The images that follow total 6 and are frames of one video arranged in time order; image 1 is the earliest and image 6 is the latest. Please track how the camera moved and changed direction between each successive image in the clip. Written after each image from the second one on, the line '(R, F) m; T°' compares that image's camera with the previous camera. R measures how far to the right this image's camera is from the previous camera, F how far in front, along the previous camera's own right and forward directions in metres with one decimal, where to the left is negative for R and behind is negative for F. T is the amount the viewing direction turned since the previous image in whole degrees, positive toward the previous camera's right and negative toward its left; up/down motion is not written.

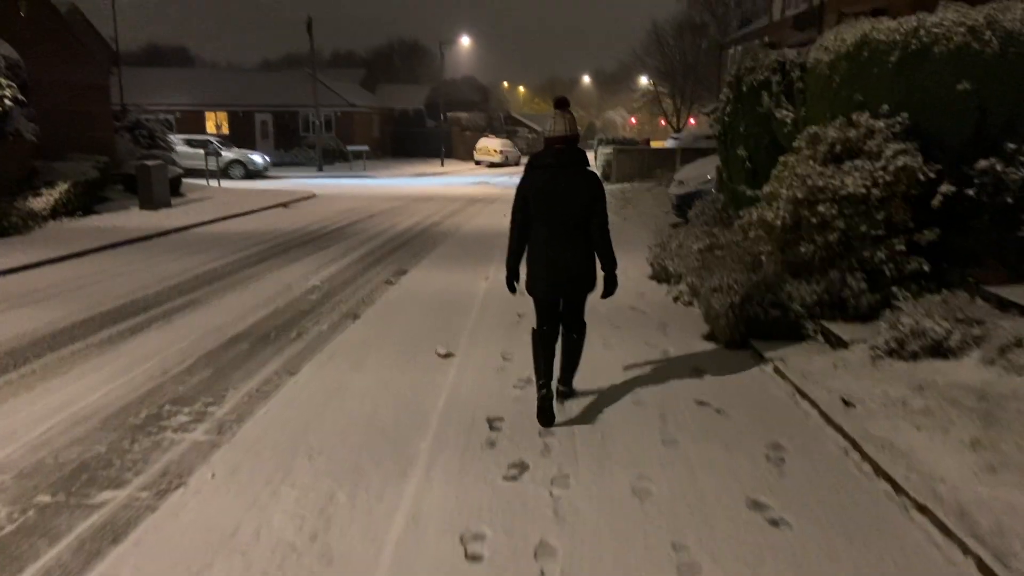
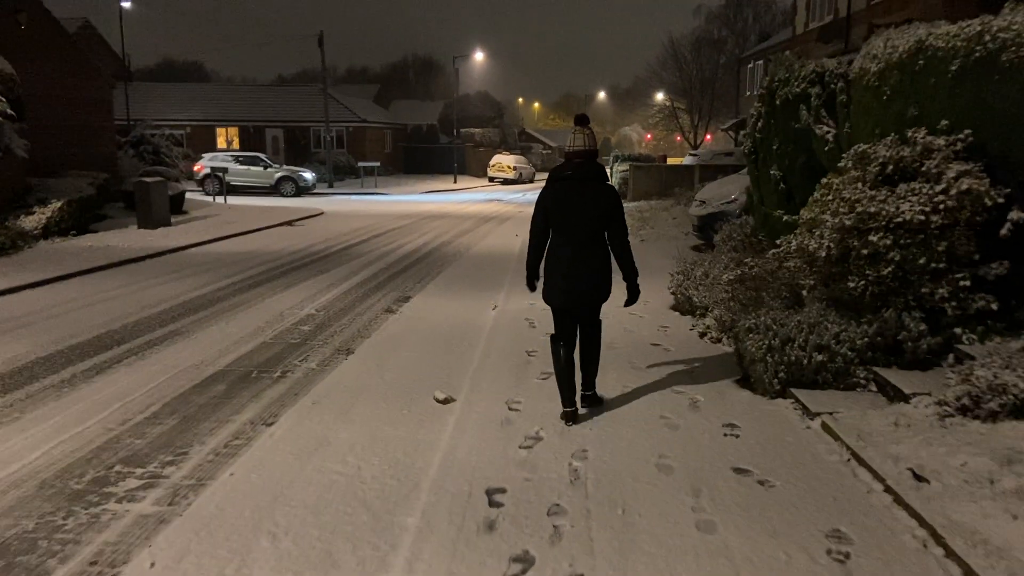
(0.0, +0.8) m; -1°
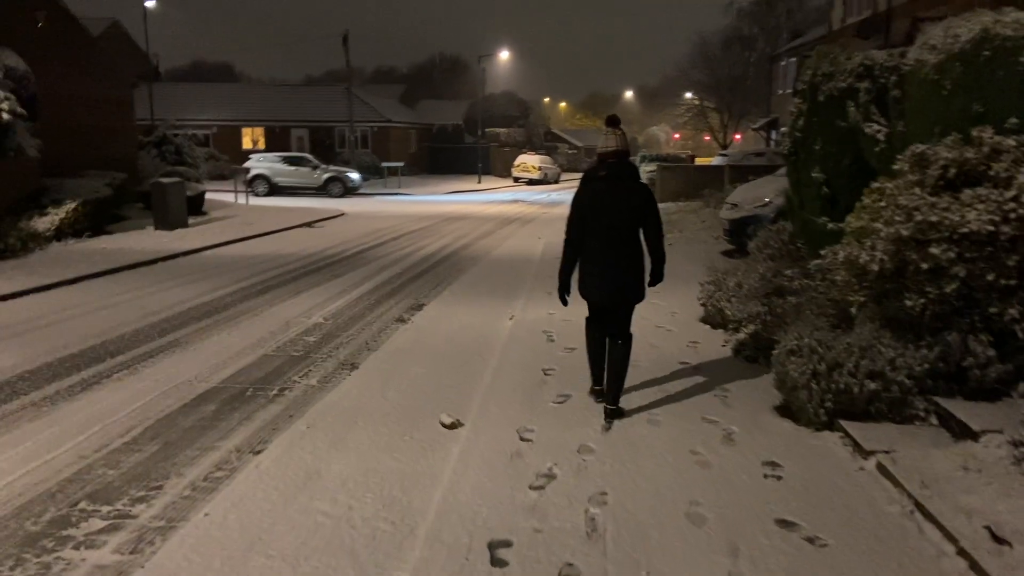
(+0.1, +0.5) m; -2°
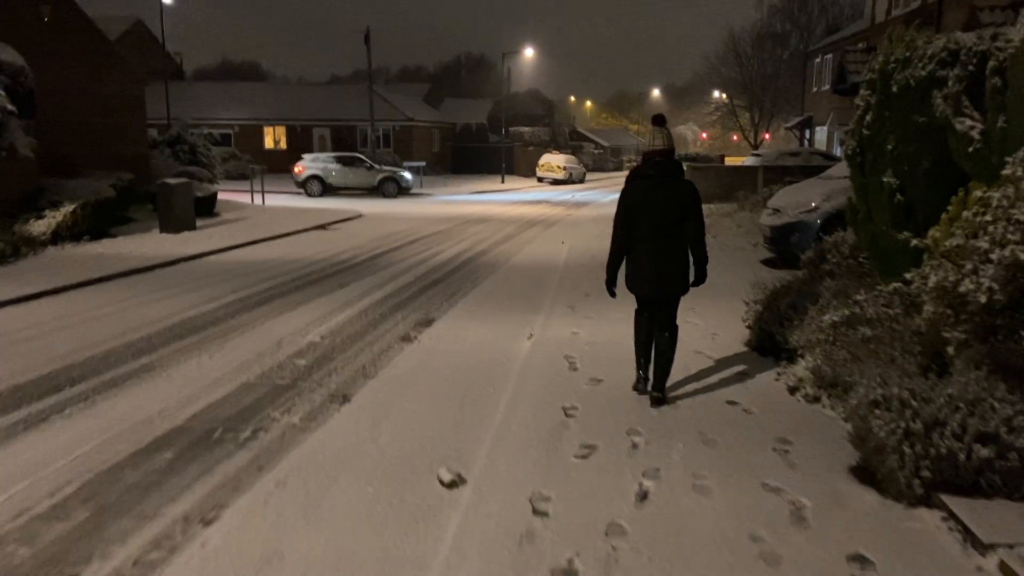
(+0.1, +1.0) m; -2°
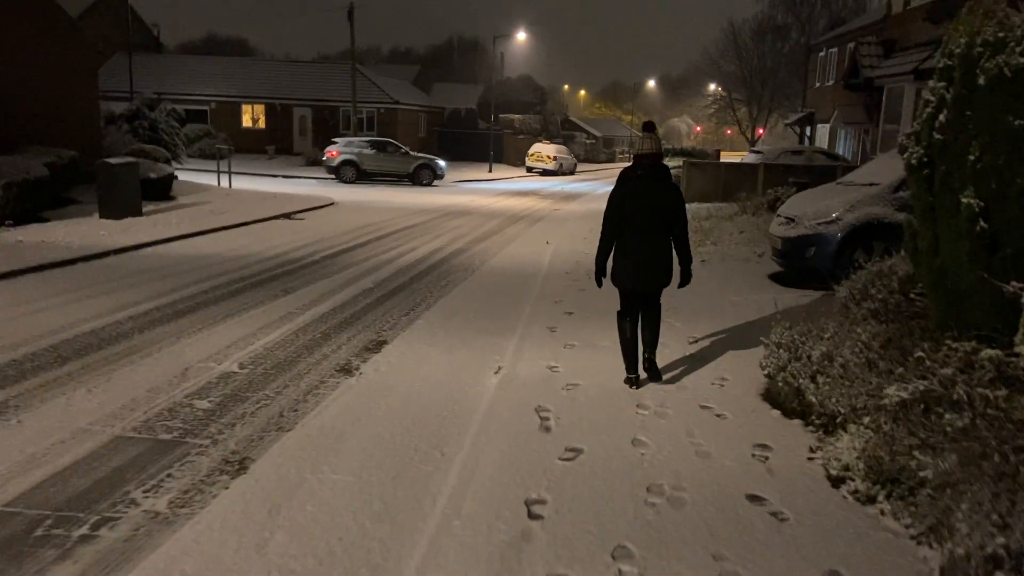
(+0.2, +1.5) m; +1°
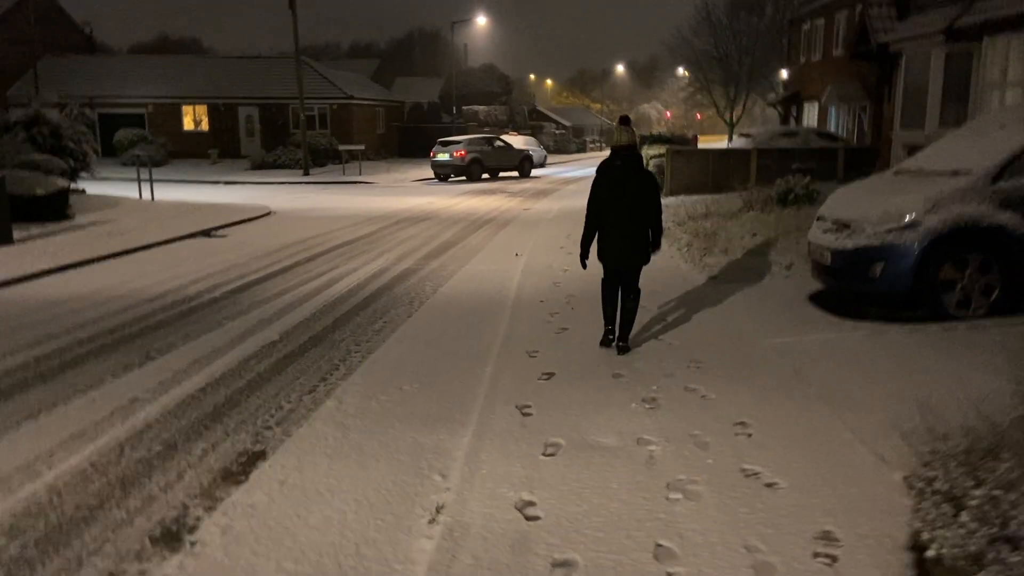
(+0.2, +2.7) m; +2°
